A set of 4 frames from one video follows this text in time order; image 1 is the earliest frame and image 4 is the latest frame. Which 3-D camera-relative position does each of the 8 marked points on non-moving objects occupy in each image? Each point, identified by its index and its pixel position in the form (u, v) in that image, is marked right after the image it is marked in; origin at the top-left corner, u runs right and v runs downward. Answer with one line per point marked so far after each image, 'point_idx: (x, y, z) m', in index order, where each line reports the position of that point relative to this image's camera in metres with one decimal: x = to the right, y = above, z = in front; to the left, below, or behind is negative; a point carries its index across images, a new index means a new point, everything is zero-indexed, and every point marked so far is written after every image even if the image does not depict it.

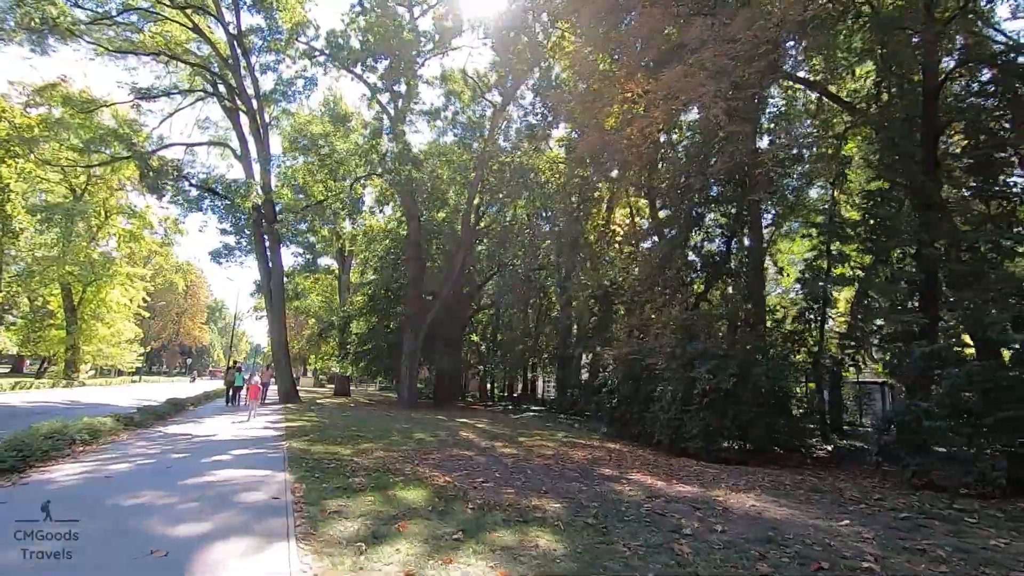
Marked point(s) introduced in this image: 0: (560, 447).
0: (+1.0, -3.3, +13.0) m
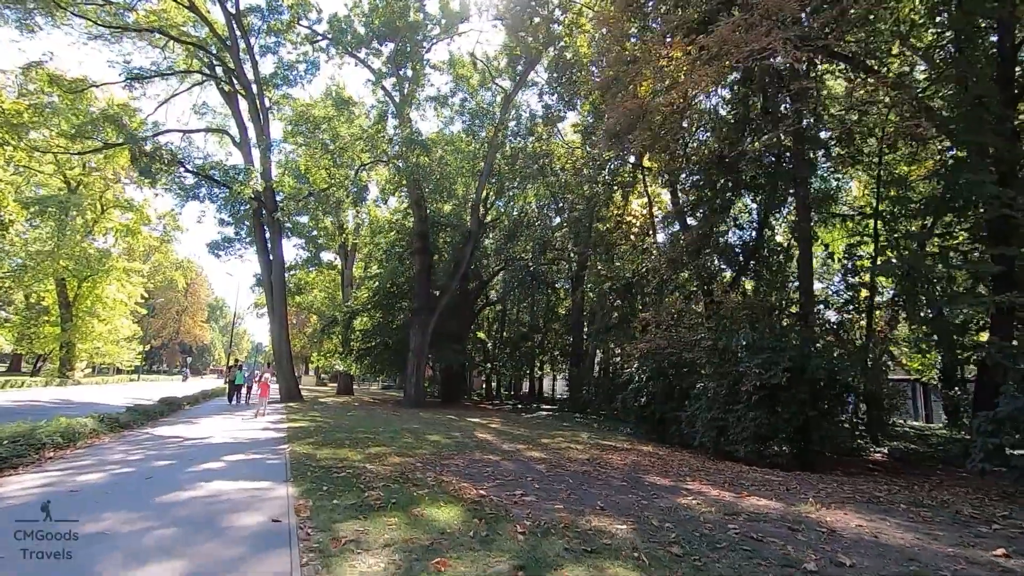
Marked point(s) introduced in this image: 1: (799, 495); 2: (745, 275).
0: (+1.5, -3.1, +11.8) m
1: (+3.3, -2.4, +7.2) m
2: (+6.2, +0.3, +16.7) m
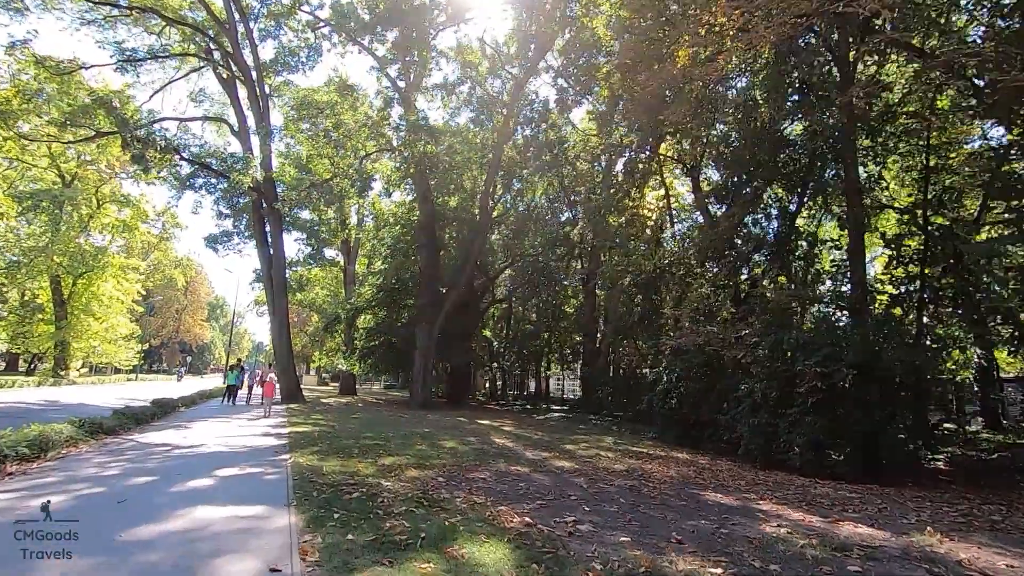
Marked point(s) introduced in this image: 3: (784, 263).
0: (+1.9, -2.9, +10.7) m
1: (+3.7, -2.2, +6.1) m
2: (+6.6, +0.5, +15.6) m
3: (+6.7, +0.6, +15.6) m
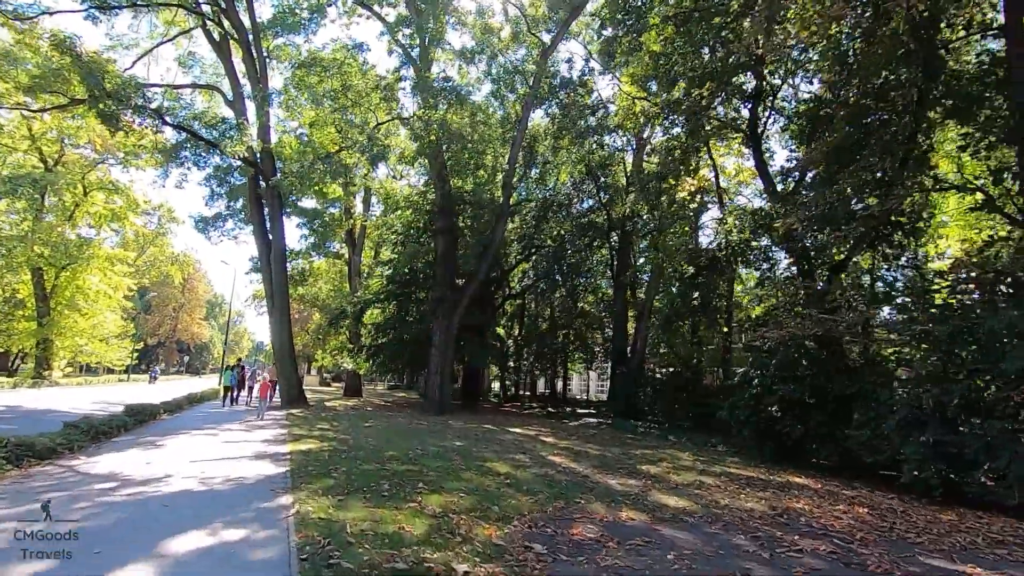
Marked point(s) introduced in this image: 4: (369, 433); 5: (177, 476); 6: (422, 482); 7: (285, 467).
0: (+2.9, -2.5, +7.8) m
1: (+4.7, -1.9, +3.2) m
2: (+7.6, +0.9, +12.7) m
3: (+7.7, +1.0, +12.8) m
4: (-3.0, -3.0, +13.1) m
5: (-3.7, -2.0, +6.9) m
6: (-1.0, -2.2, +7.1) m
7: (-2.8, -2.2, +7.6) m
